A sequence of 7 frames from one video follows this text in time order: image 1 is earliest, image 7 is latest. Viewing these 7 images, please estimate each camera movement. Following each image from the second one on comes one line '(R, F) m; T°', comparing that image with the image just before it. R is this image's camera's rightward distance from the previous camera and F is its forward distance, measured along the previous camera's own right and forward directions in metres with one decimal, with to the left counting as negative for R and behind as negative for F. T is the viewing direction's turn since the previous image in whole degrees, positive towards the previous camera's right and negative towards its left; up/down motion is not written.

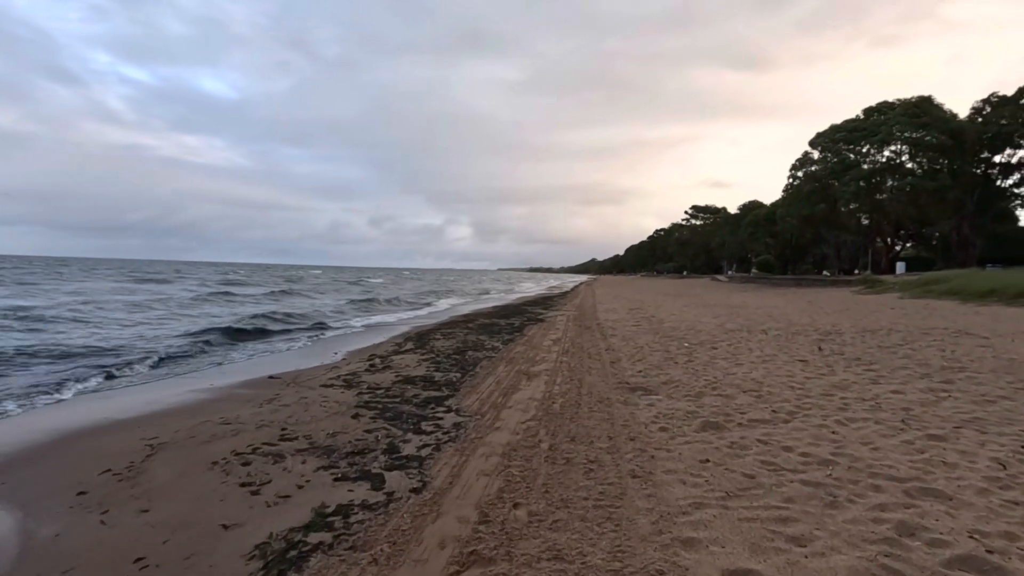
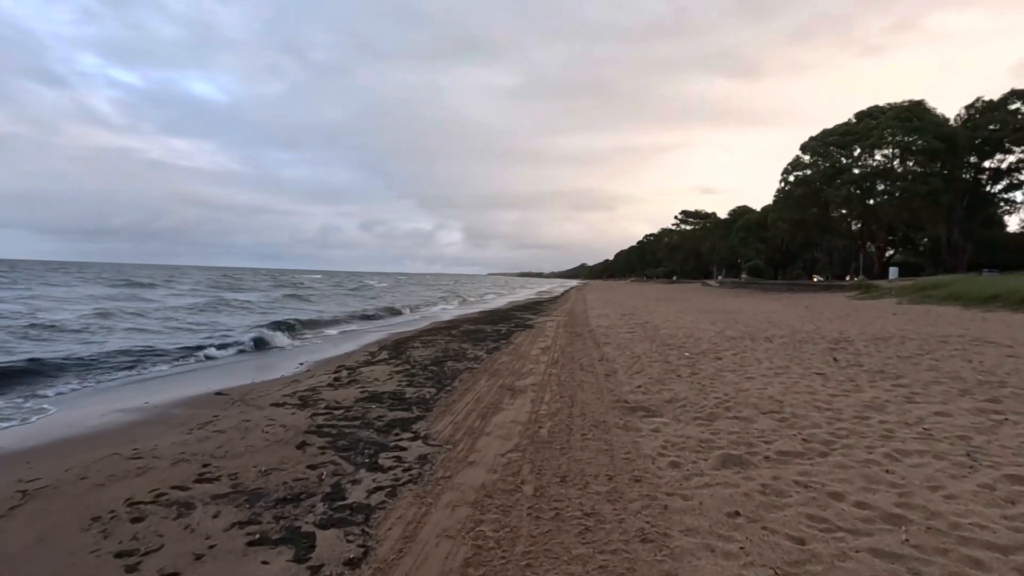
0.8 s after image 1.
(+0.1, +1.0) m; +1°
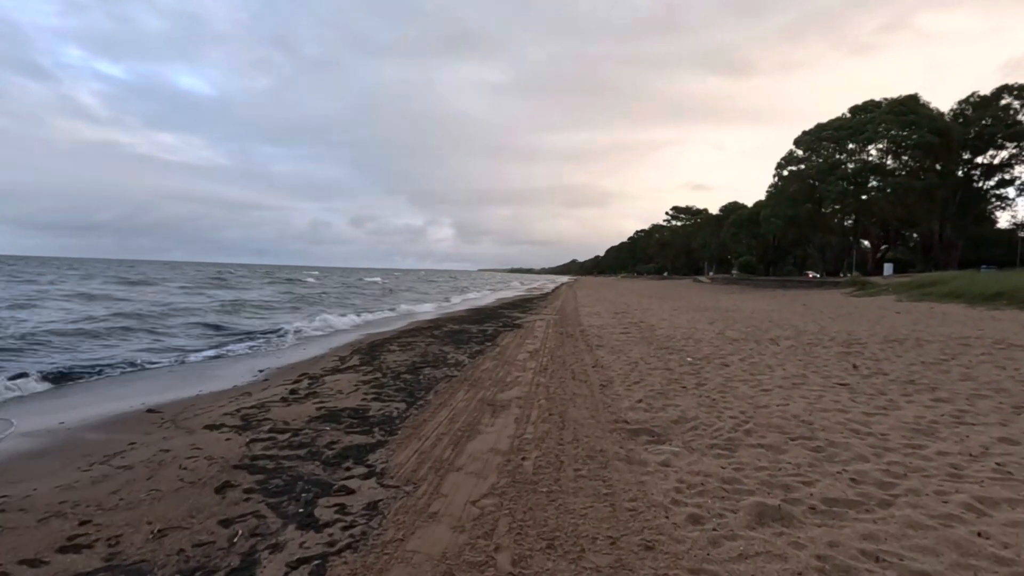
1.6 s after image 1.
(+0.1, +1.0) m; +1°
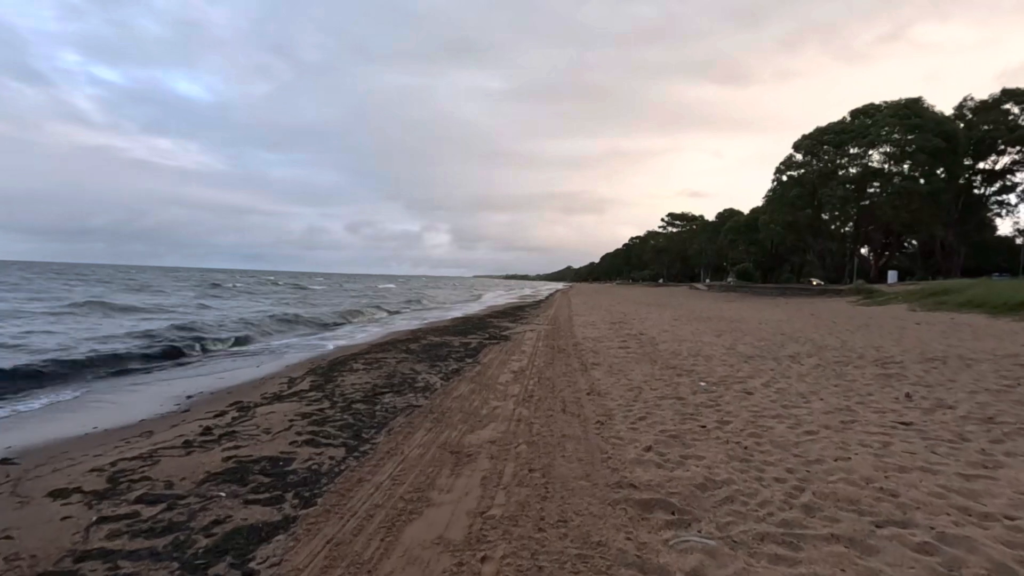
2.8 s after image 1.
(+0.2, +1.5) m; +1°
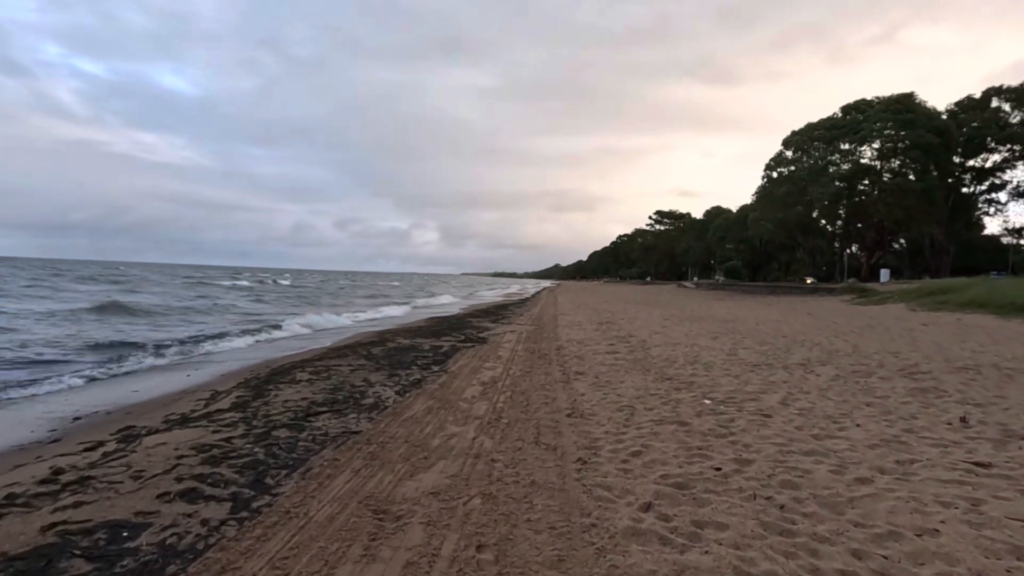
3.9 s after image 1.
(+0.3, +1.4) m; +1°
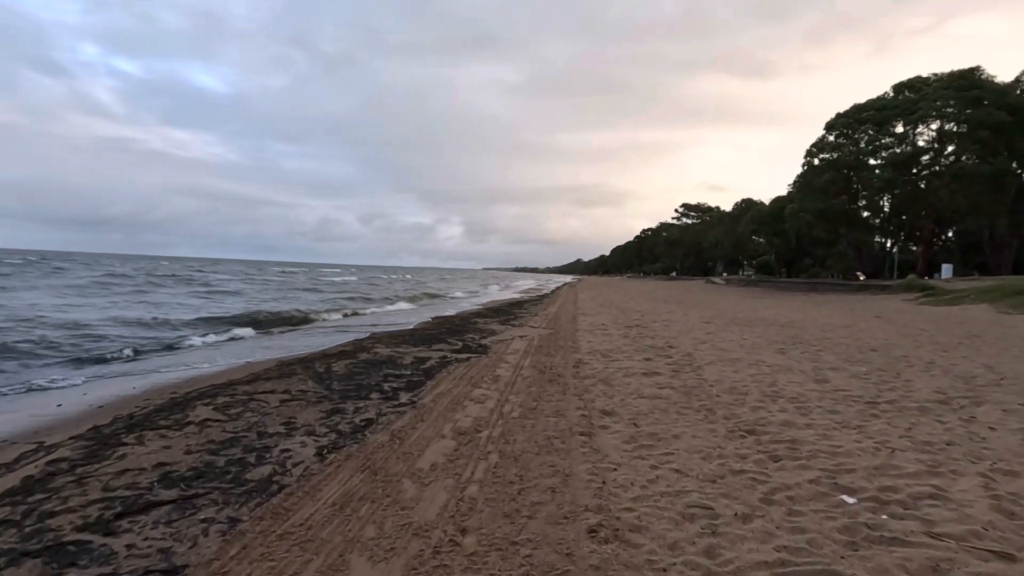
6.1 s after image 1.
(+0.3, +3.0) m; -2°
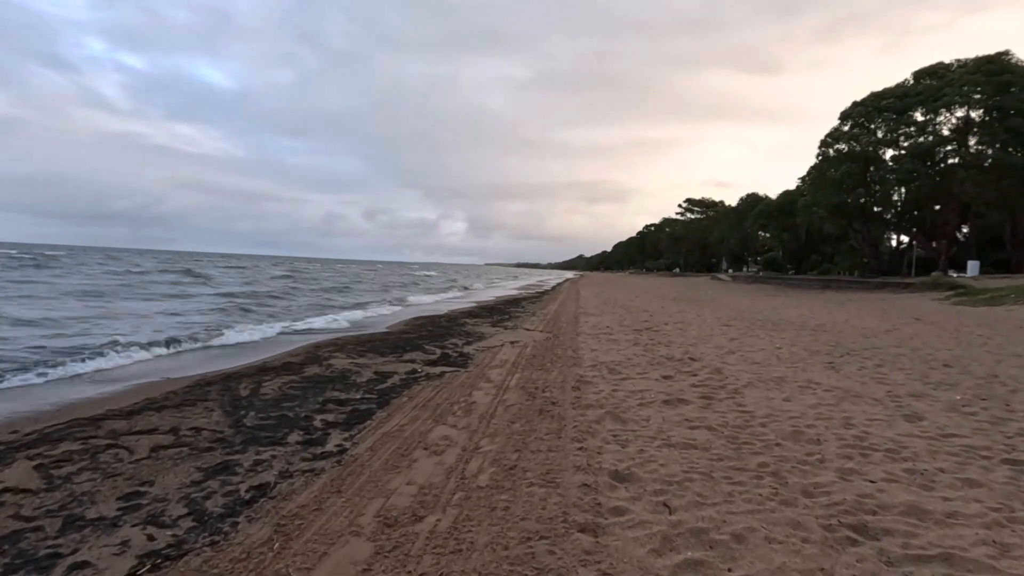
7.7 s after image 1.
(+0.3, +2.1) m; 0°
